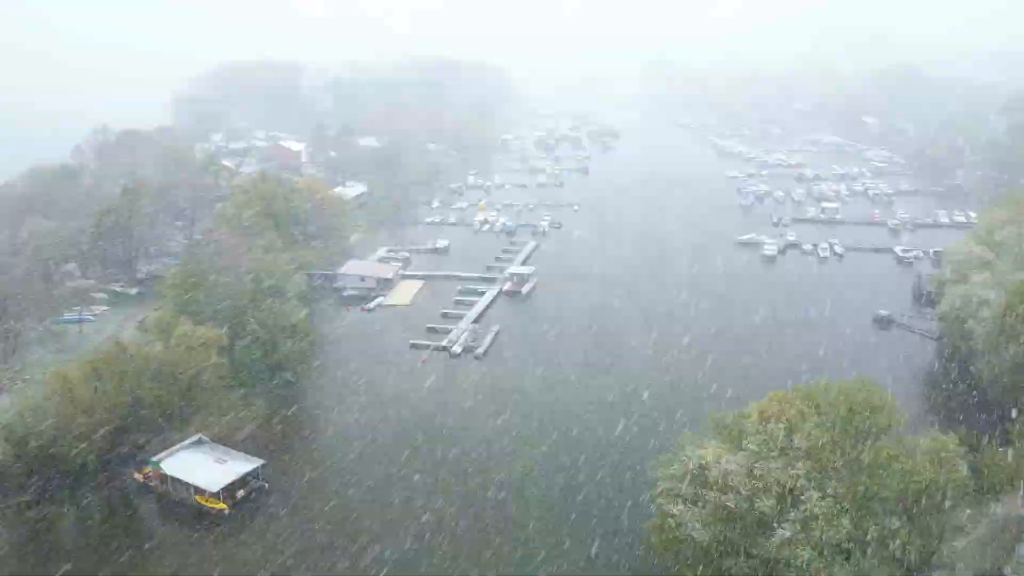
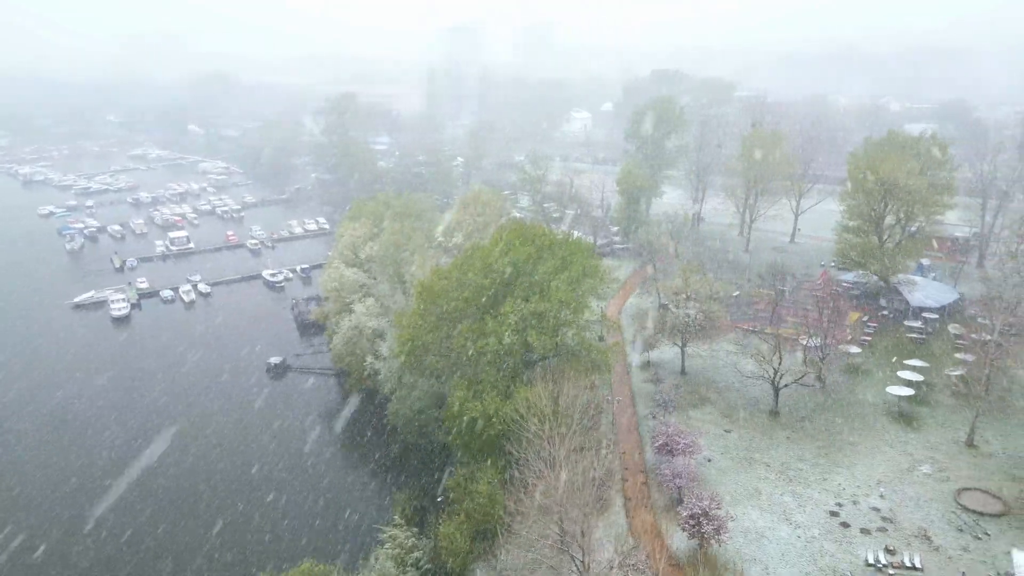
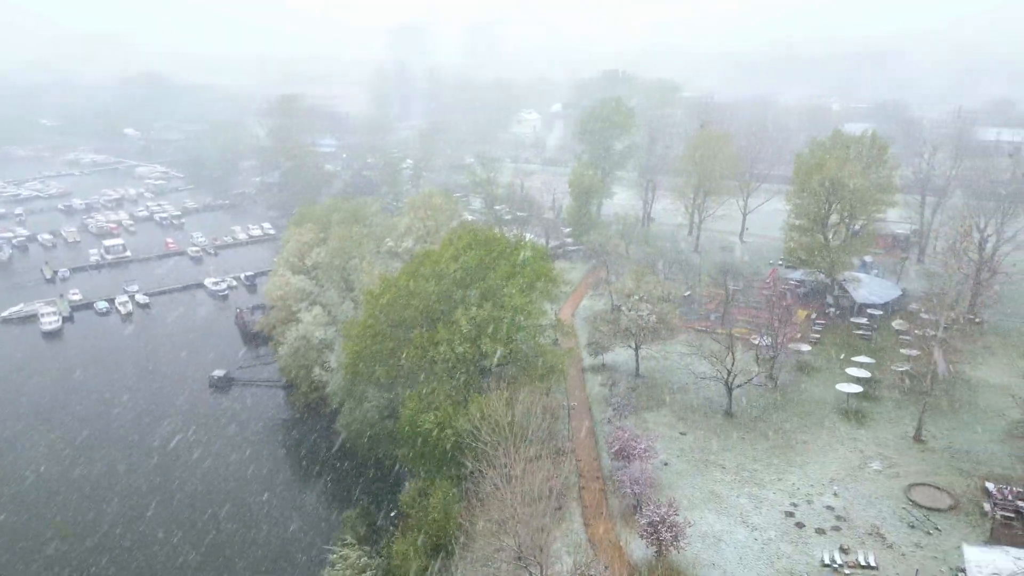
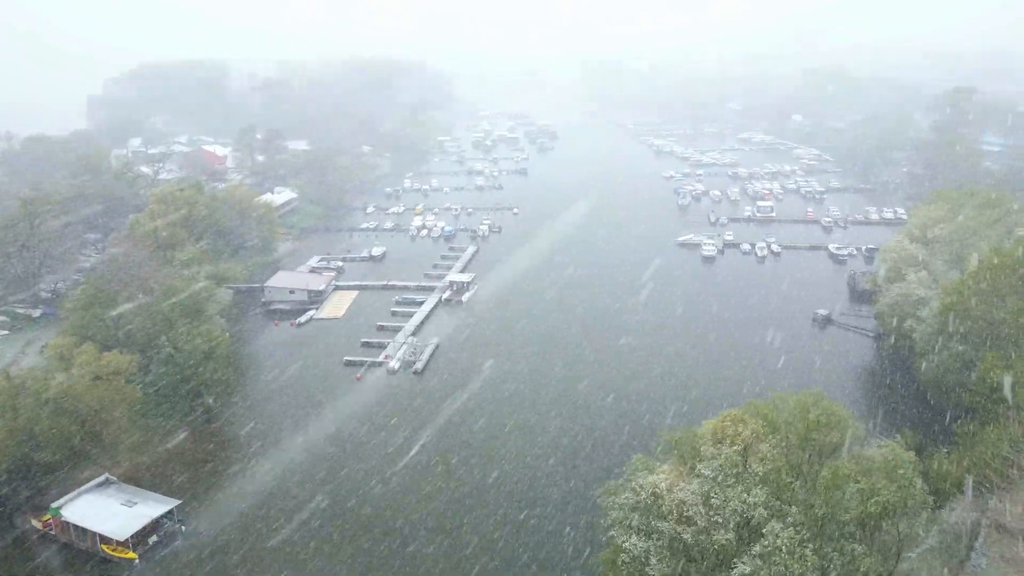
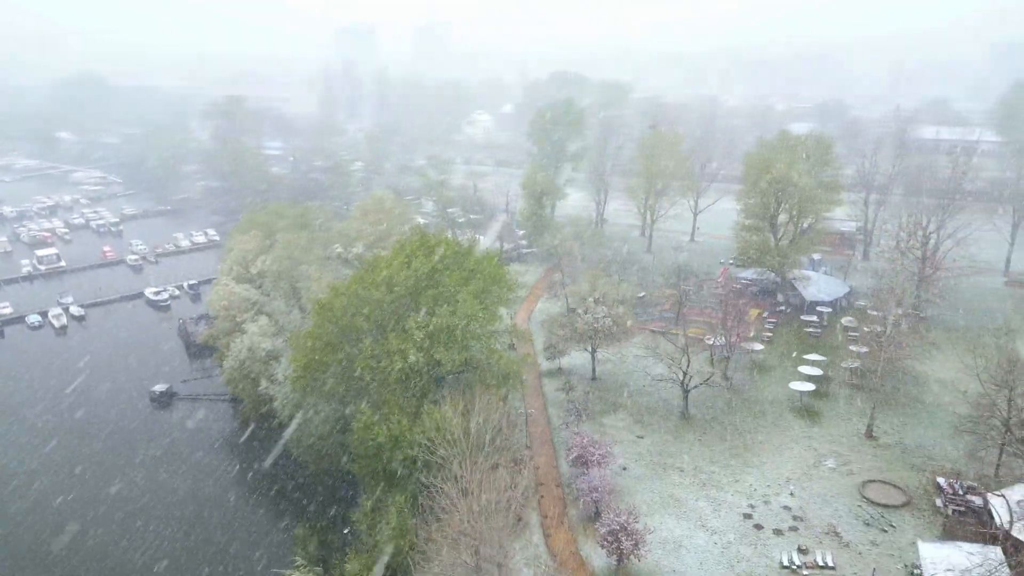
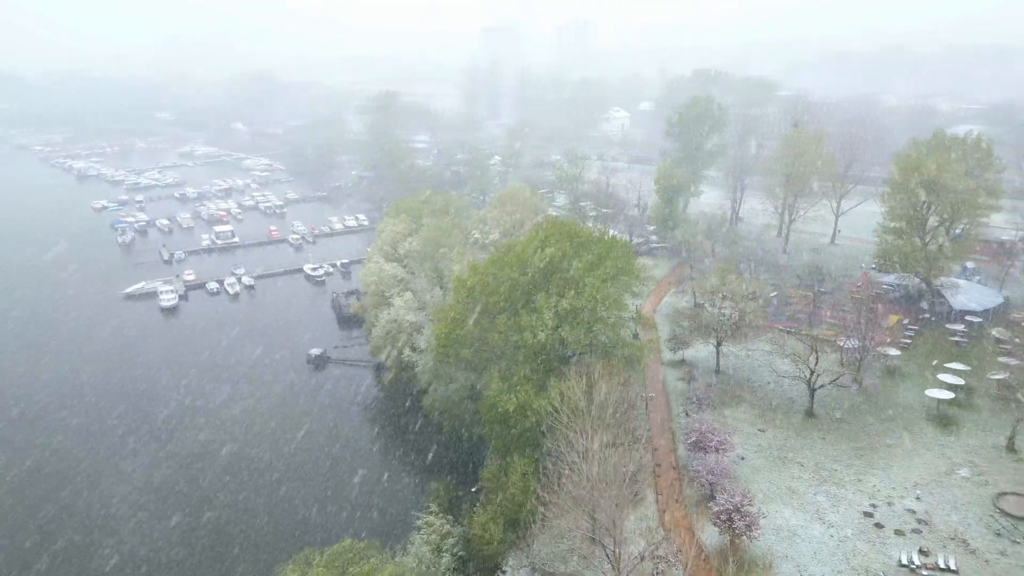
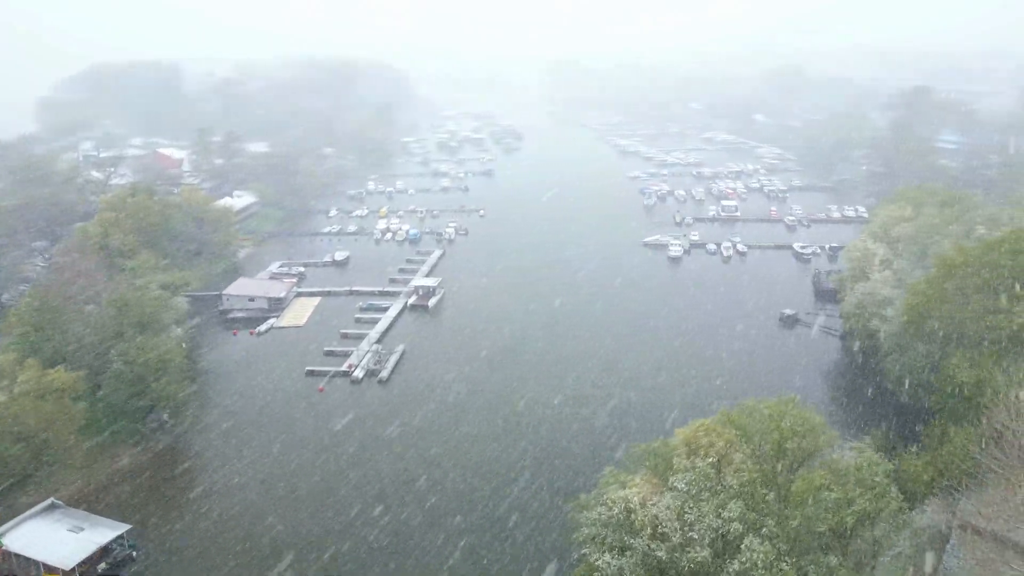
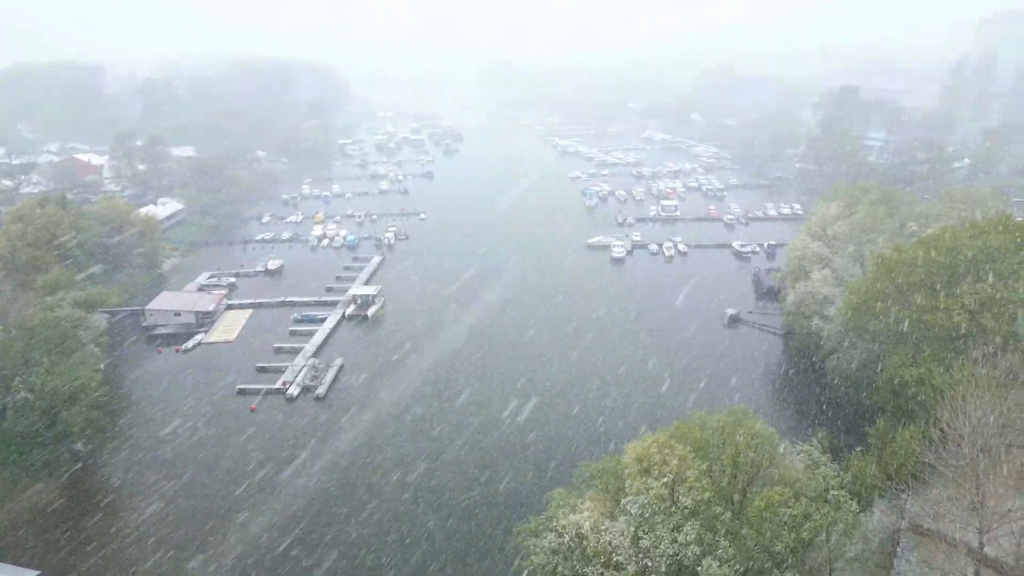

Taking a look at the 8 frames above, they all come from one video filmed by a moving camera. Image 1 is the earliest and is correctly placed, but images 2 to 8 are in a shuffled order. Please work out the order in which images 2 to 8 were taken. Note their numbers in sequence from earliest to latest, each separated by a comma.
4, 7, 8, 6, 2, 3, 5
